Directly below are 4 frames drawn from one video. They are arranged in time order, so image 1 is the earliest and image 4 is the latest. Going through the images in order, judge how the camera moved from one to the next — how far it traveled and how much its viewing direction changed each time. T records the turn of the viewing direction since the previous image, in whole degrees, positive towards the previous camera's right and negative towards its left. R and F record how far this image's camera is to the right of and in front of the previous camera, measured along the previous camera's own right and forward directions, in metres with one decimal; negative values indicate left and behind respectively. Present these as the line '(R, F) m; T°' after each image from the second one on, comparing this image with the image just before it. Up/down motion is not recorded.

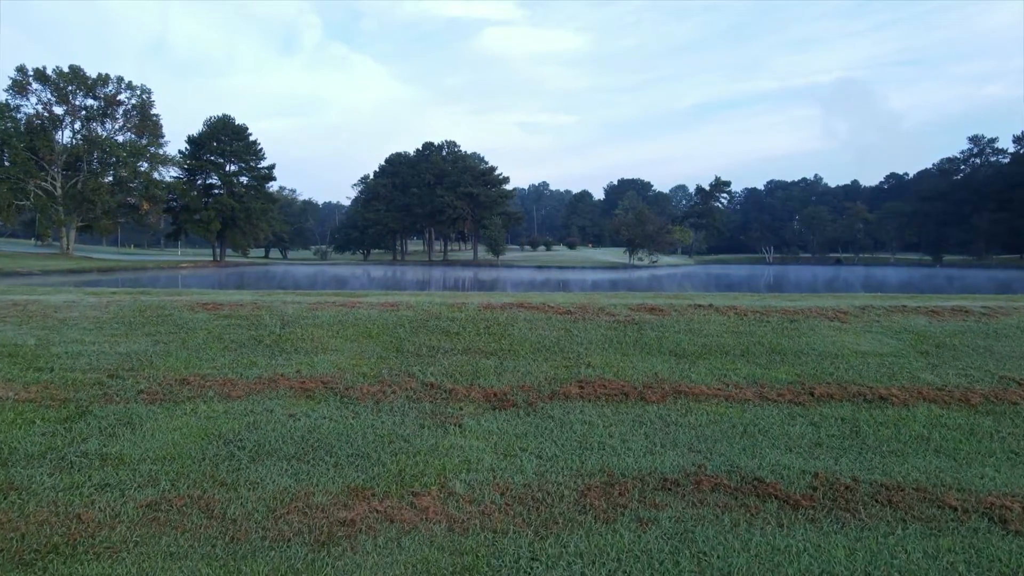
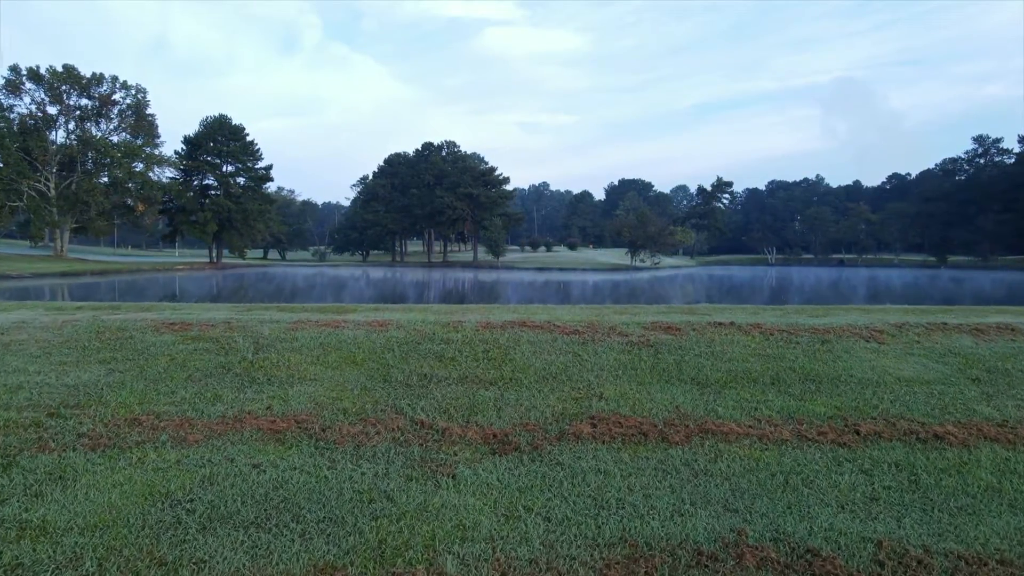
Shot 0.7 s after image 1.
(0.0, +0.8) m; 0°
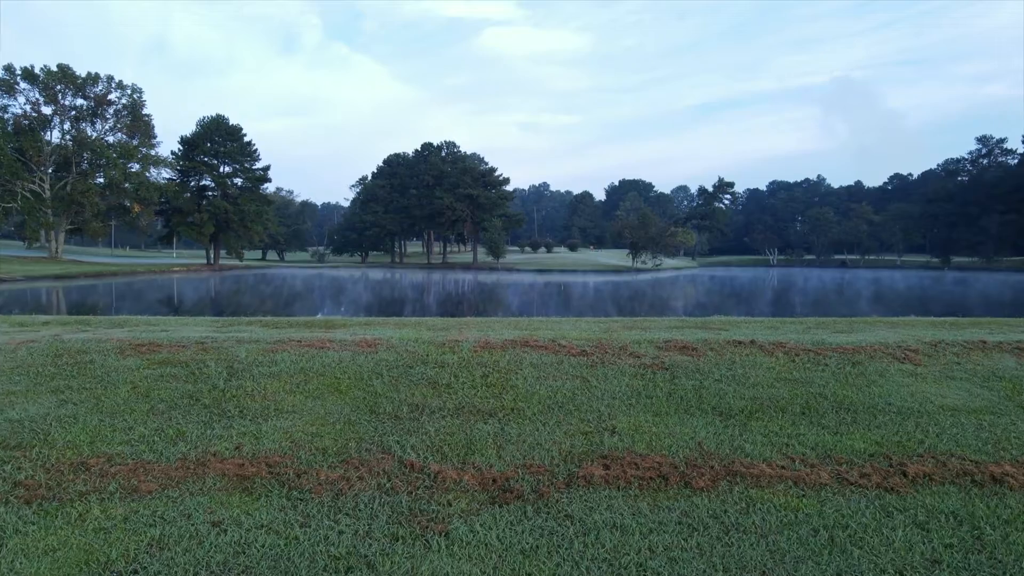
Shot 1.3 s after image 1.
(0.0, +0.7) m; 0°
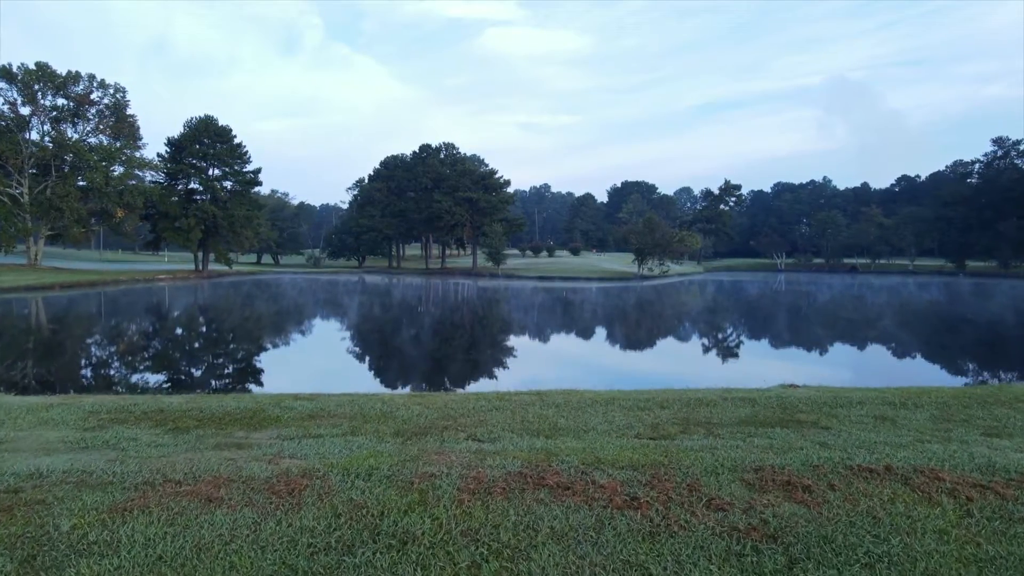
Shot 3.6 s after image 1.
(-0.1, +2.7) m; 0°
